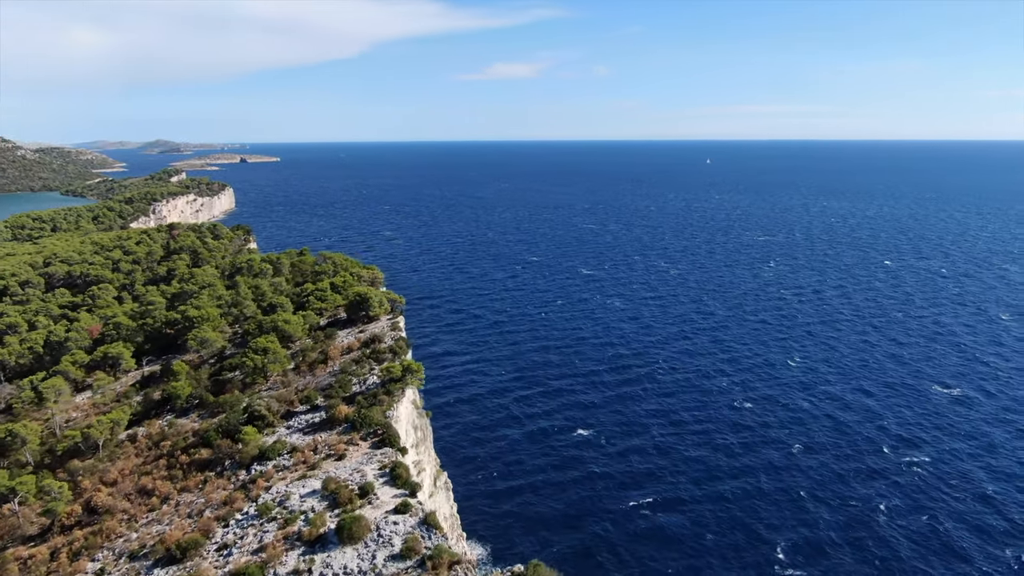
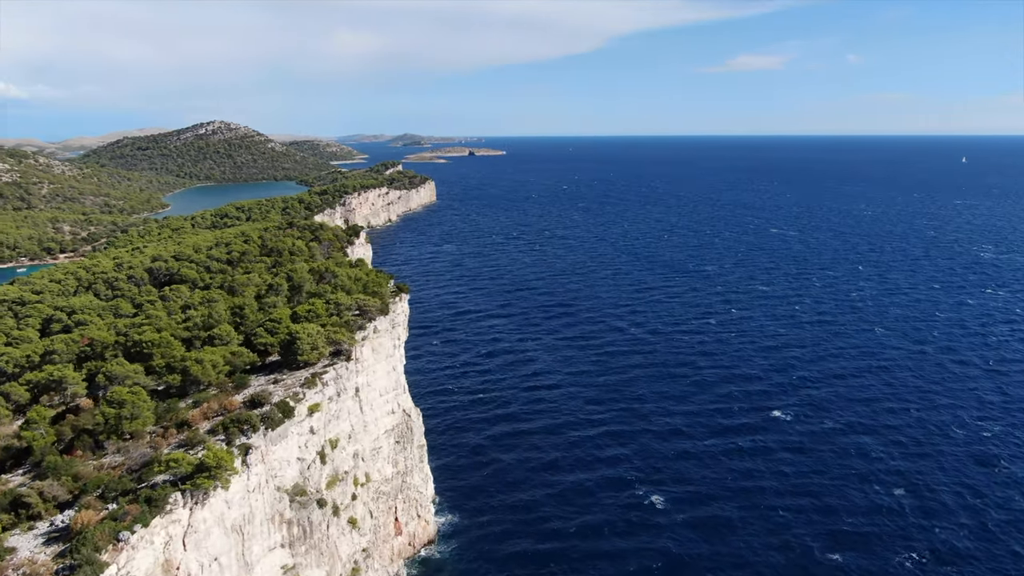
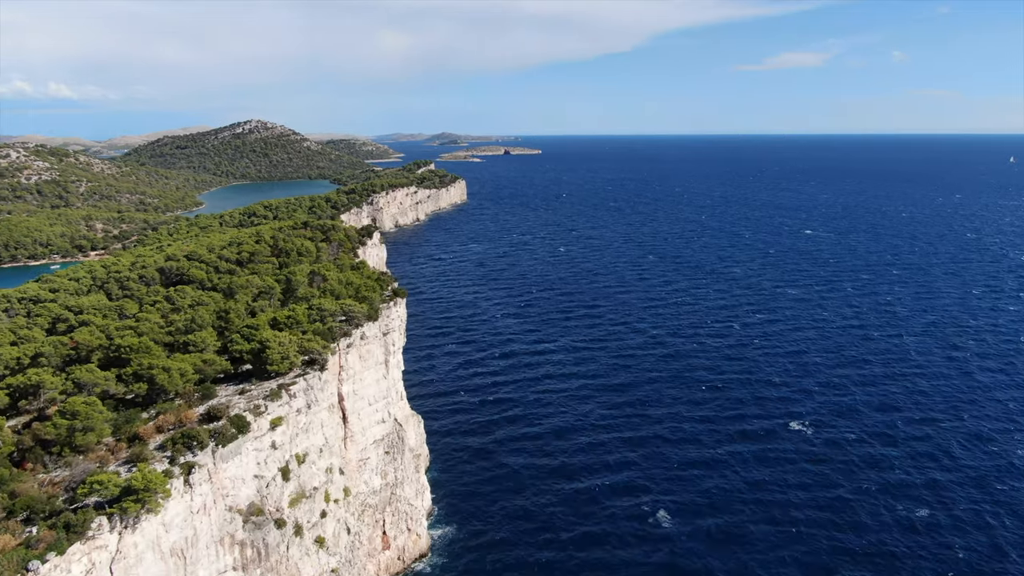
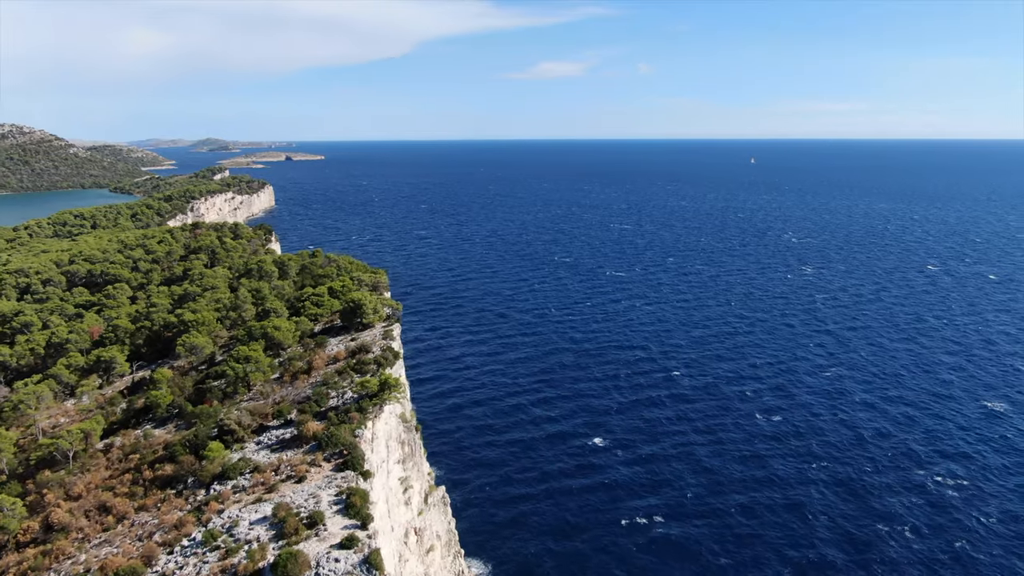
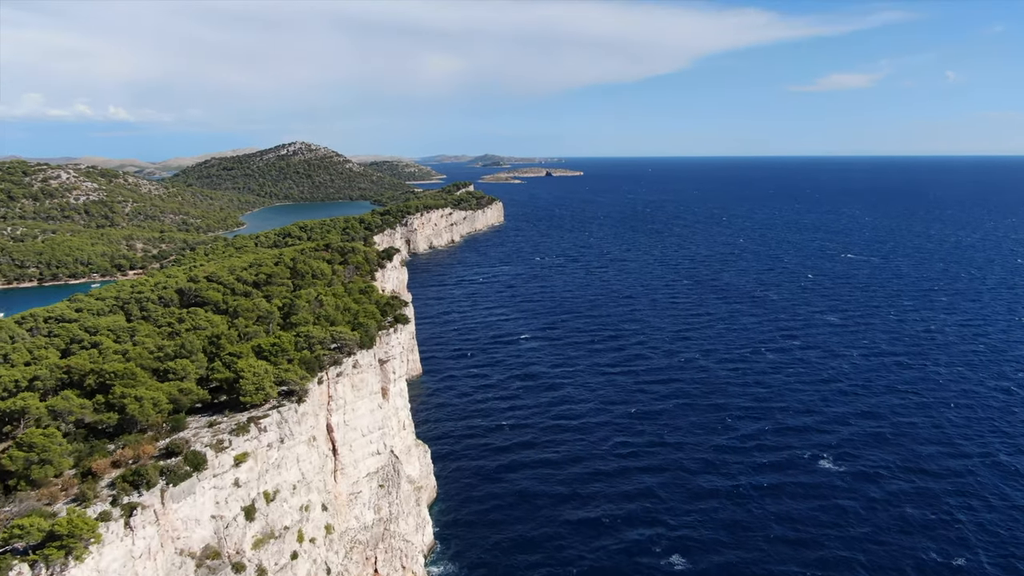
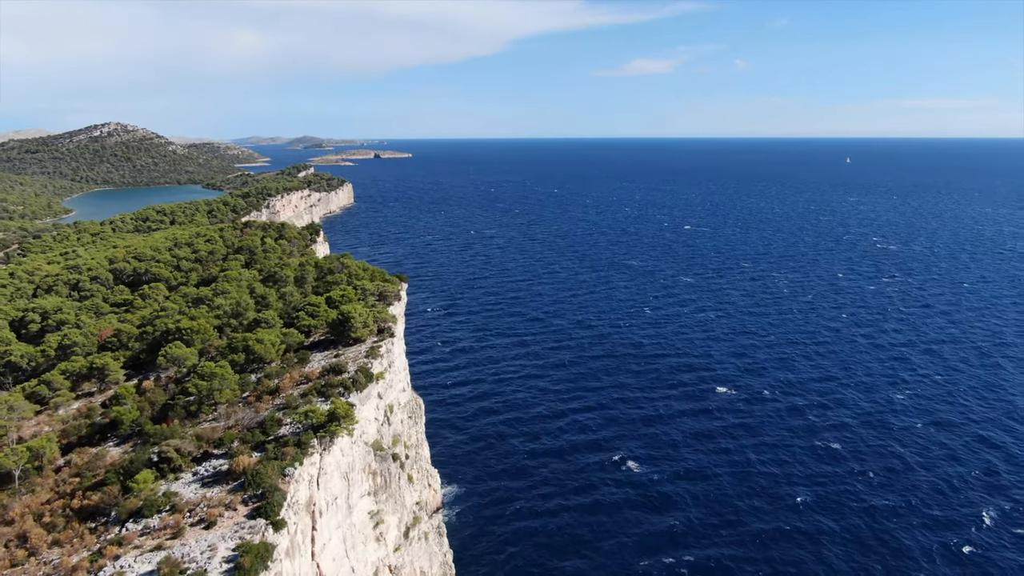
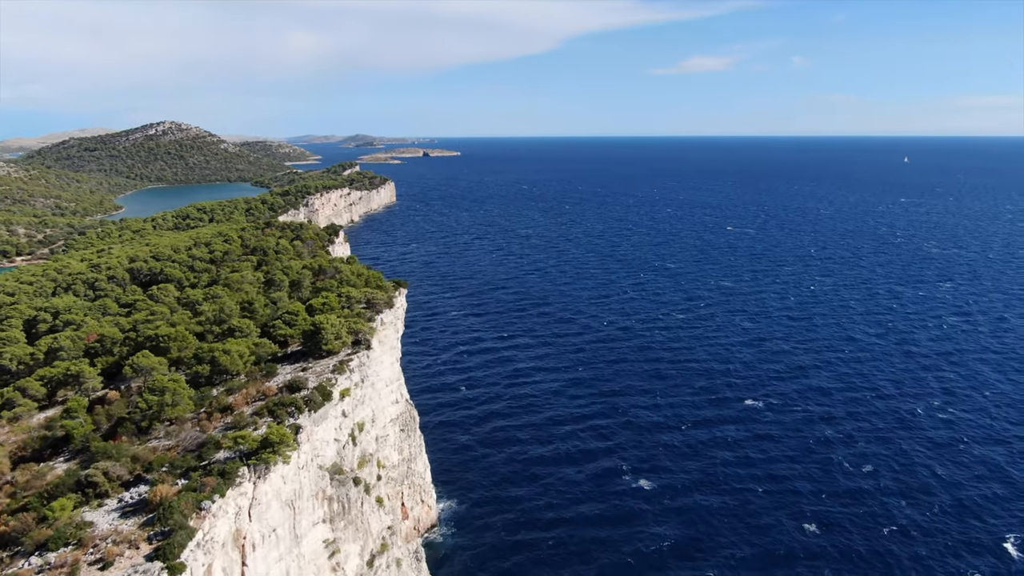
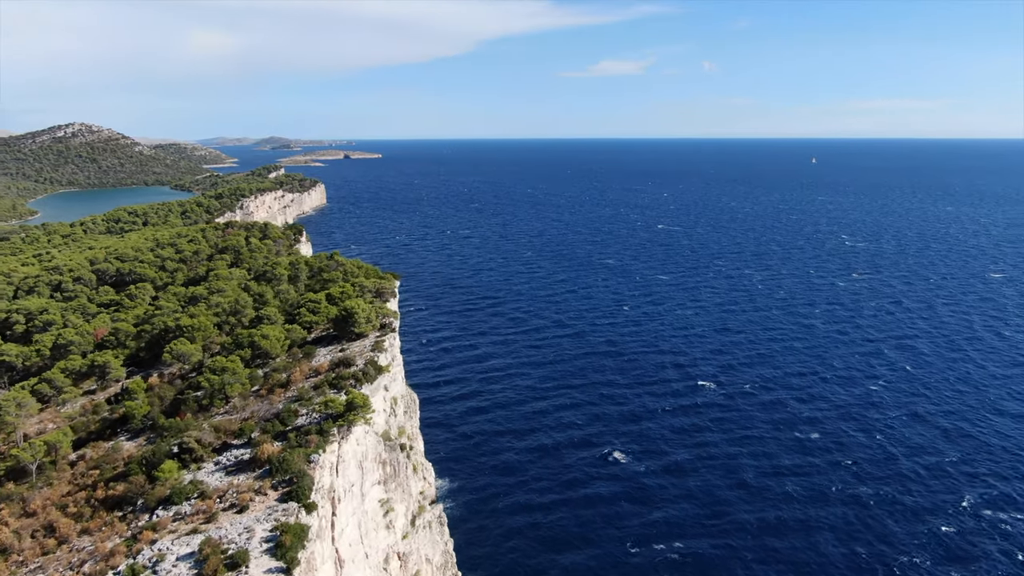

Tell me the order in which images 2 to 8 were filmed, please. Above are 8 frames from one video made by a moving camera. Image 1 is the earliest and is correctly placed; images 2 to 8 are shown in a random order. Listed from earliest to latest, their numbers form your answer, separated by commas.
4, 8, 6, 7, 2, 3, 5
